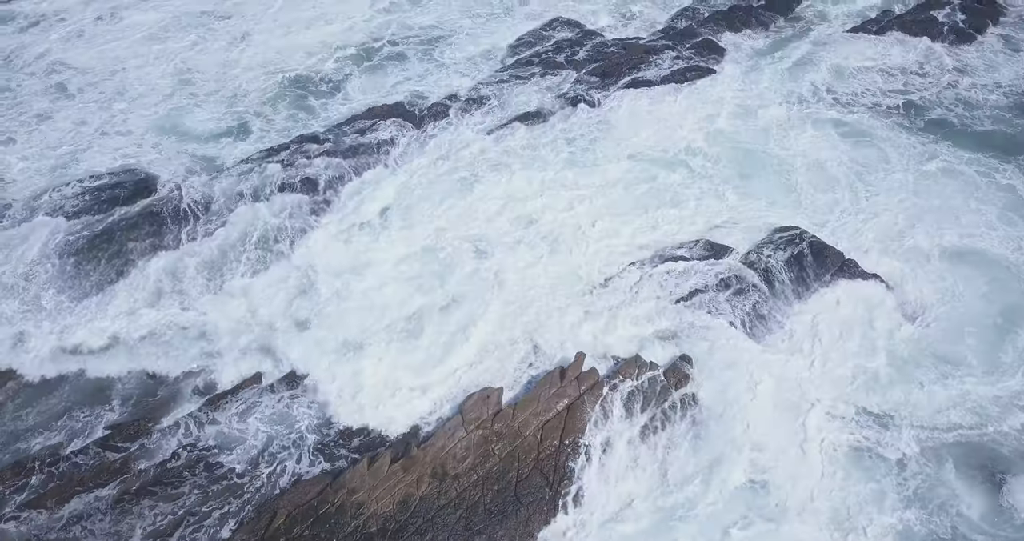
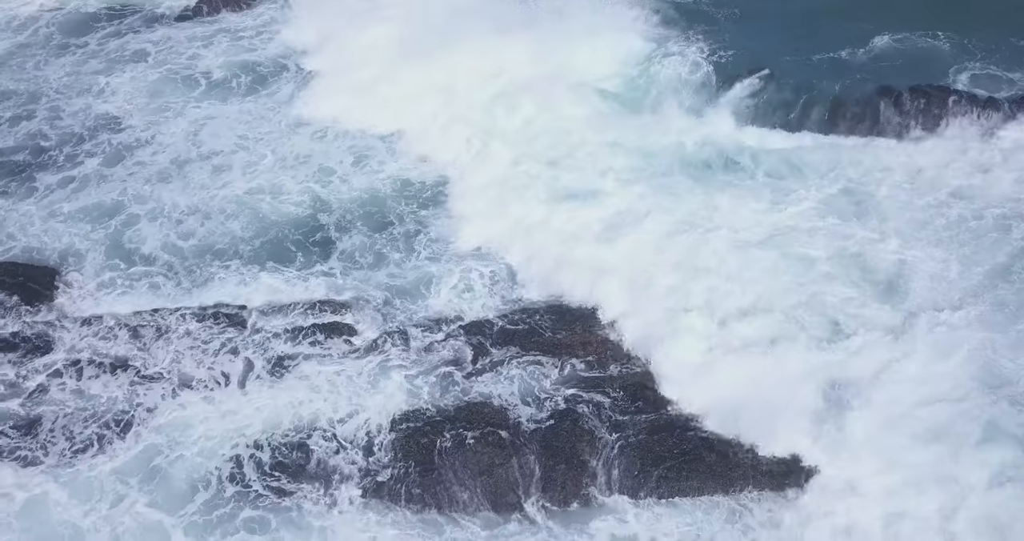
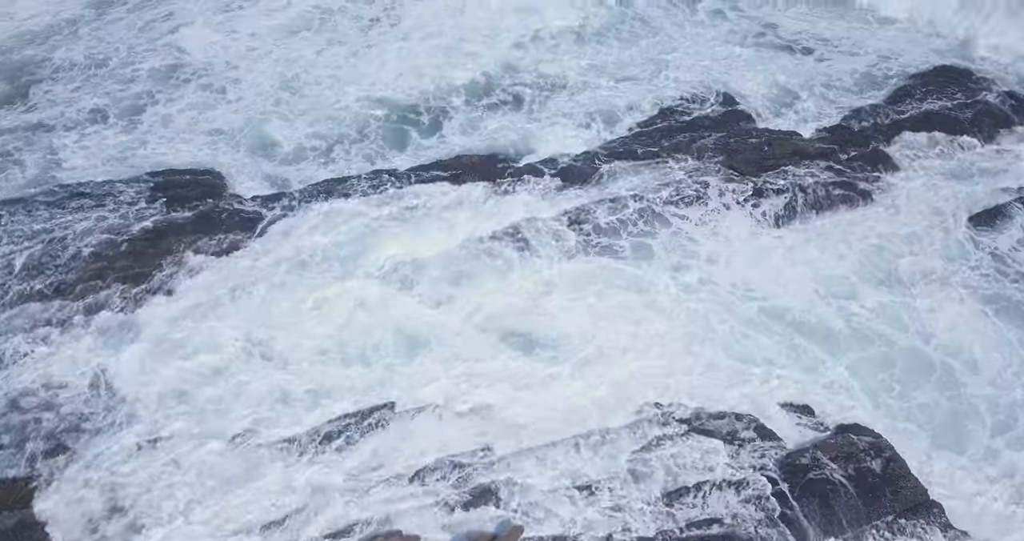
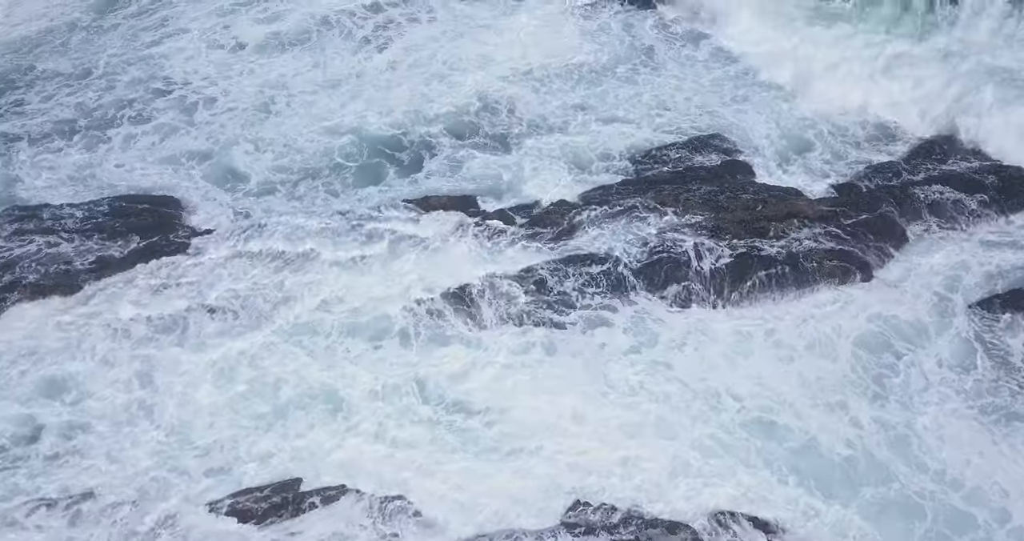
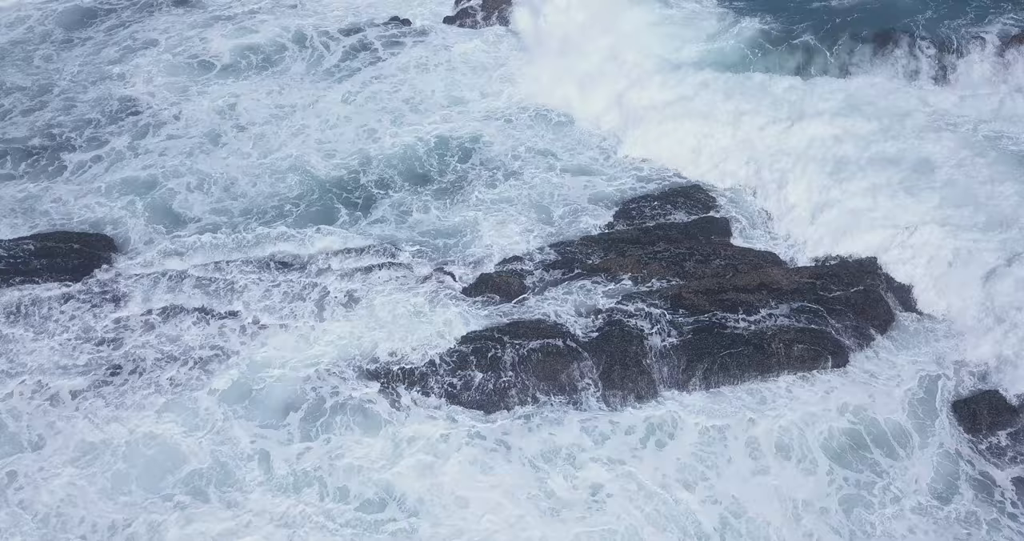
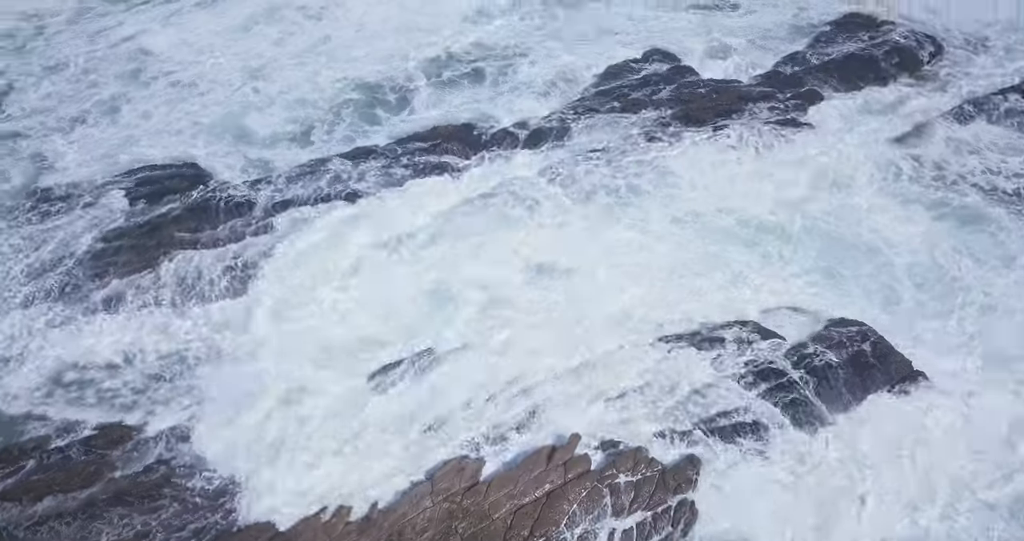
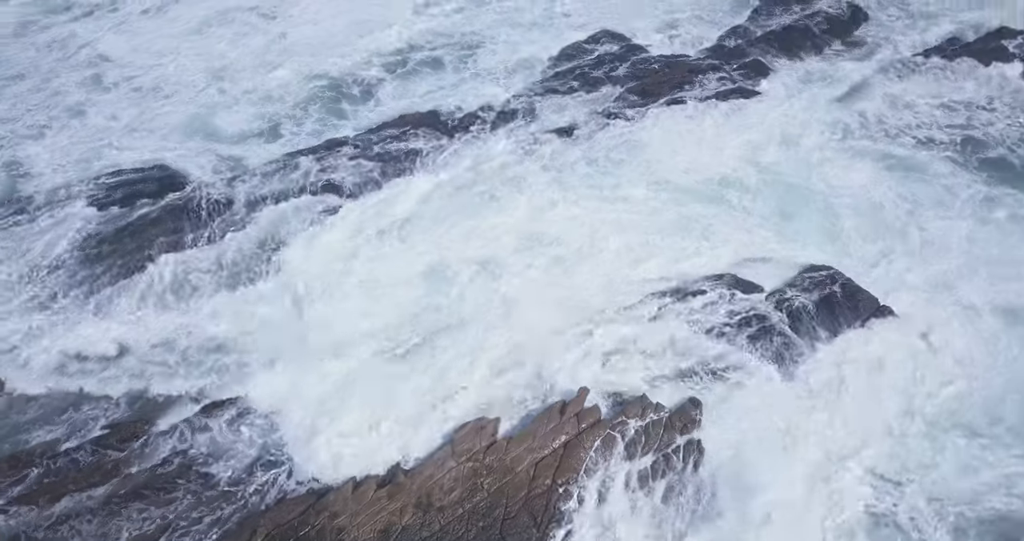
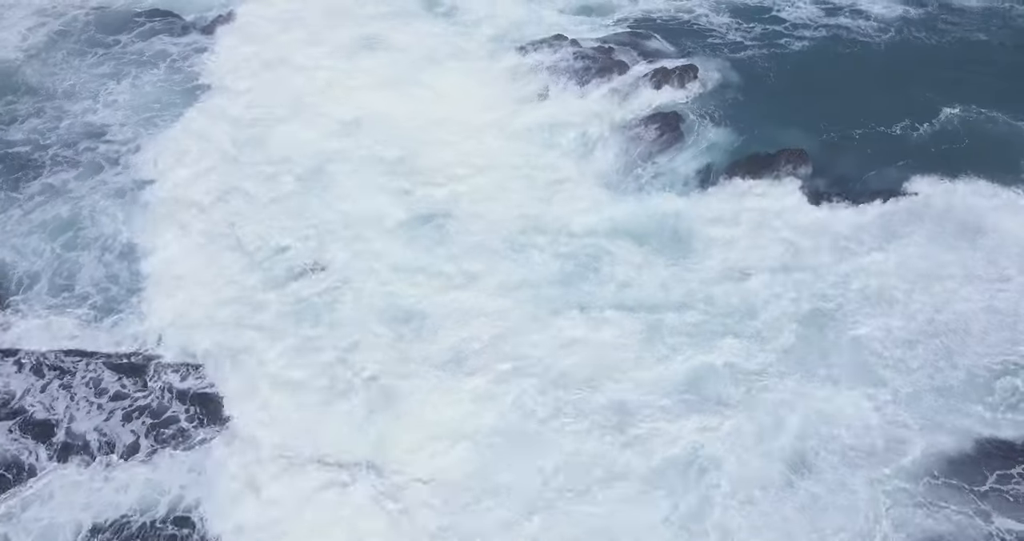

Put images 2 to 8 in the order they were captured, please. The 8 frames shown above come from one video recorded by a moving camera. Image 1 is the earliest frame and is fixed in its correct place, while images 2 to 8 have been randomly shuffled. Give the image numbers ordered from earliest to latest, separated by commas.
7, 6, 3, 4, 5, 2, 8
